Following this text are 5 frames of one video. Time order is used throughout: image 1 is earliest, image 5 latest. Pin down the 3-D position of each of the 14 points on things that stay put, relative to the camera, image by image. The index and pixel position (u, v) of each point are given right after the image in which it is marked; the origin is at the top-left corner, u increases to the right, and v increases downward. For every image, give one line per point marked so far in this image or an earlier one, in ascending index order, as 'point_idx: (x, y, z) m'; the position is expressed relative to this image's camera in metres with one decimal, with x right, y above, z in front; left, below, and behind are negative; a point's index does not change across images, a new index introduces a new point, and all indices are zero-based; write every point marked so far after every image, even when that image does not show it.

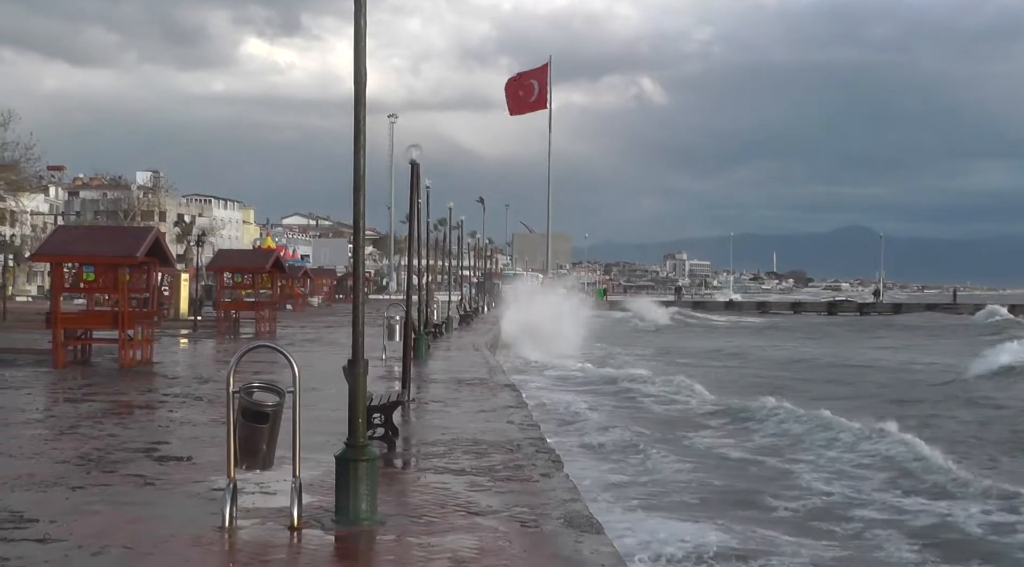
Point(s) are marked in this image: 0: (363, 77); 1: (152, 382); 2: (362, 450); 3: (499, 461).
0: (-1.6, +2.2, +13.5) m
1: (-5.8, -1.6, +20.0) m
2: (-1.5, -1.7, +12.9) m
3: (-0.2, -2.2, +15.3) m
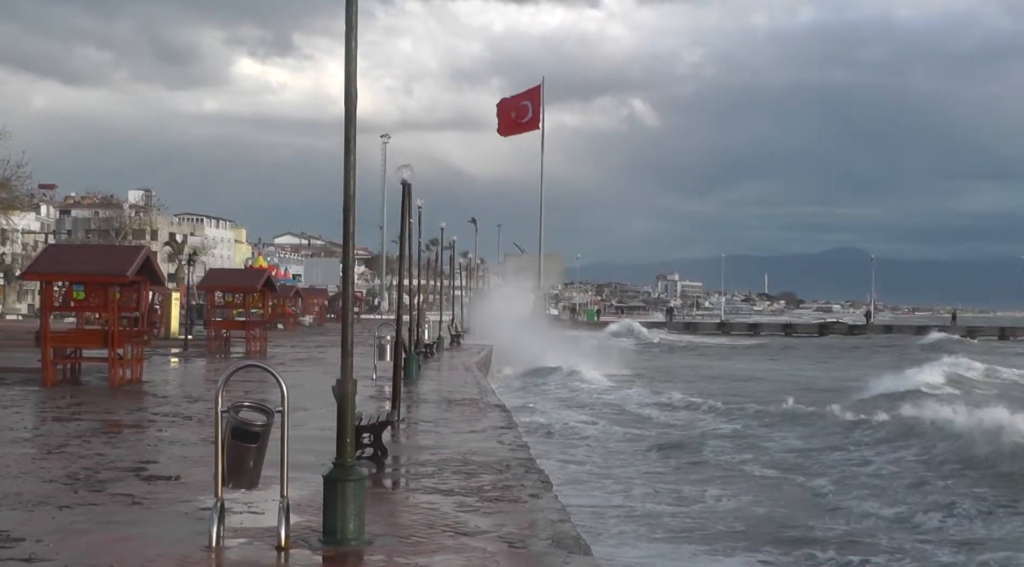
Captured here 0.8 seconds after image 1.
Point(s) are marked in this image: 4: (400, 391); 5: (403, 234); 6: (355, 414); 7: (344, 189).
0: (-1.7, +2.0, +13.5) m
1: (-5.9, -1.9, +19.9) m
2: (-1.7, -1.9, +12.8) m
3: (-0.3, -2.4, +15.3) m
4: (-1.5, -1.5, +17.0) m
5: (-1.6, +0.7, +18.7) m
6: (-1.6, -1.3, +12.9) m
7: (-1.8, +1.0, +13.6) m
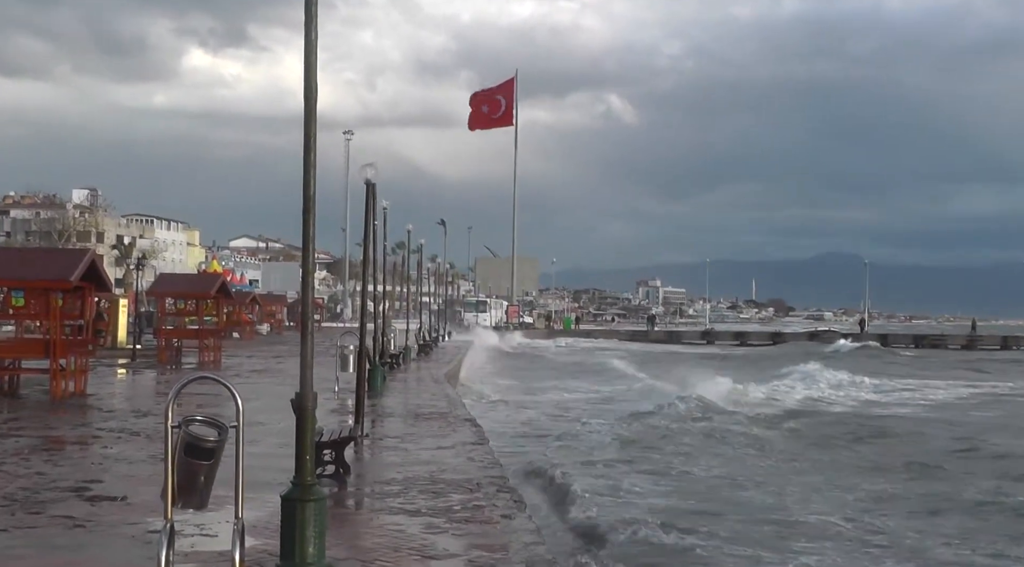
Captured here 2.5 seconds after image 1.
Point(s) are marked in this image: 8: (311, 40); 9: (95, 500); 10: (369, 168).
0: (-2.0, +1.9, +12.5) m
1: (-6.4, -2.0, +18.8) m
2: (-1.9, -1.9, +11.8) m
3: (-0.6, -2.5, +14.3) m
4: (-1.9, -1.6, +16.0) m
5: (-2.0, +0.6, +17.7) m
6: (-1.9, -1.4, +11.9) m
7: (-2.1, +1.0, +12.6) m
8: (-2.0, +2.4, +12.4) m
9: (-4.8, -2.5, +14.3) m
10: (-2.0, +1.6, +17.7) m
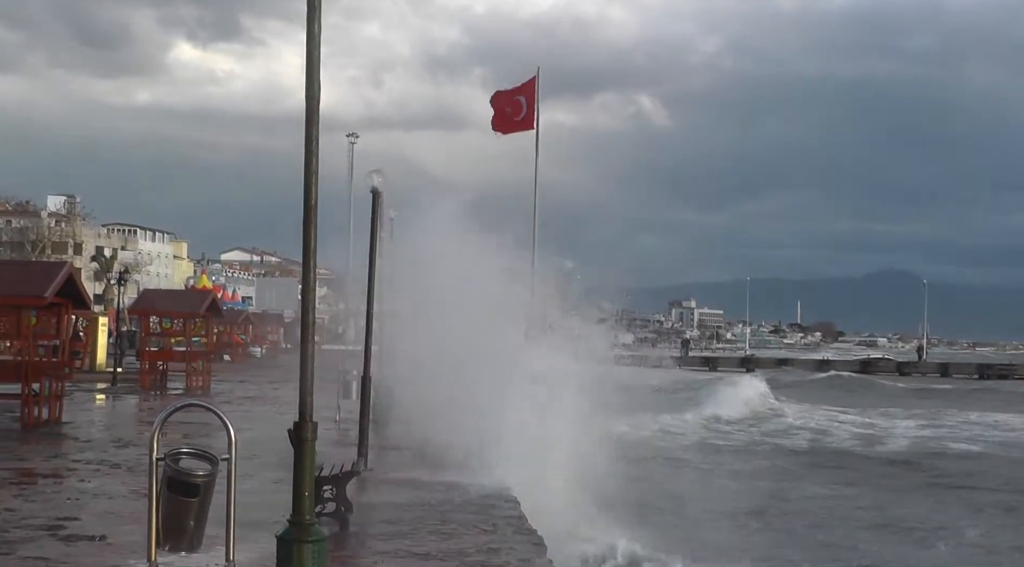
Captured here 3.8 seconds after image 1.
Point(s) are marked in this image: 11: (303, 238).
0: (-1.7, +1.7, +11.1) m
1: (-6.2, -2.1, +17.4) m
2: (-1.7, -2.1, +10.4) m
3: (-0.4, -2.7, +12.9) m
4: (-1.7, -1.8, +14.6) m
5: (-1.8, +0.5, +16.3) m
6: (-1.7, -1.6, +10.5) m
7: (-1.9, +0.8, +11.2) m
8: (-1.7, +2.2, +11.0) m
9: (-4.6, -2.7, +12.9) m
10: (-1.8, +1.4, +16.3) m
11: (-1.9, +0.4, +11.4) m
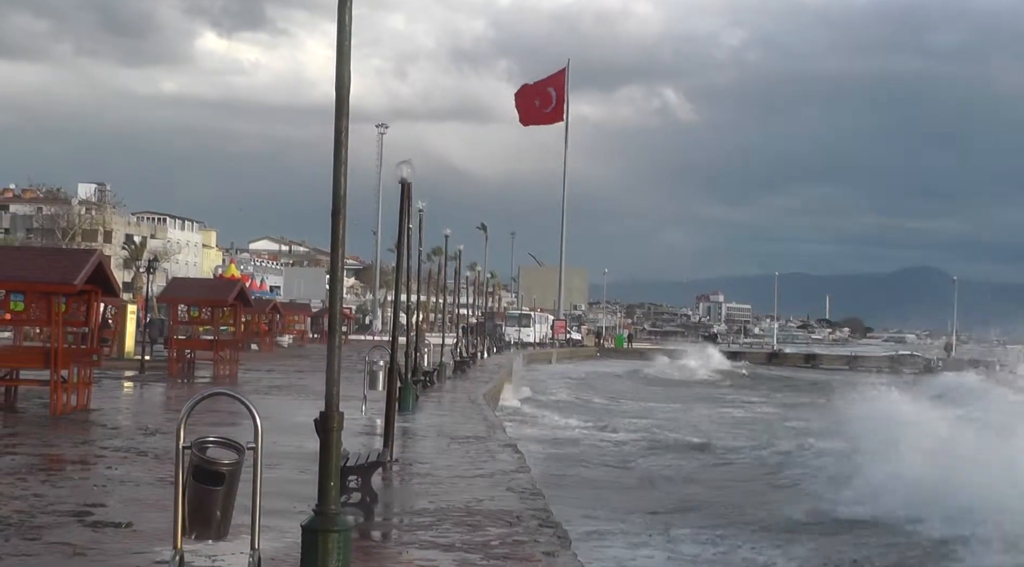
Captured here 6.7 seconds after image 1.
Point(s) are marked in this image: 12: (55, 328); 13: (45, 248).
0: (-1.4, +1.8, +11.1) m
1: (-5.9, -2.0, +17.5) m
2: (-1.5, -2.1, +10.4) m
3: (-0.2, -2.6, +12.9) m
4: (-1.4, -1.7, +14.7) m
5: (-1.5, +0.6, +16.4) m
6: (-1.4, -1.5, +10.6) m
7: (-1.6, +0.9, +11.2) m
8: (-1.5, +2.3, +11.0) m
9: (-4.3, -2.5, +13.0) m
10: (-1.4, +1.5, +16.3) m
11: (-1.6, +0.5, +11.4) m
12: (-6.8, -0.6, +18.8) m
13: (-7.1, +0.6, +19.0) m
